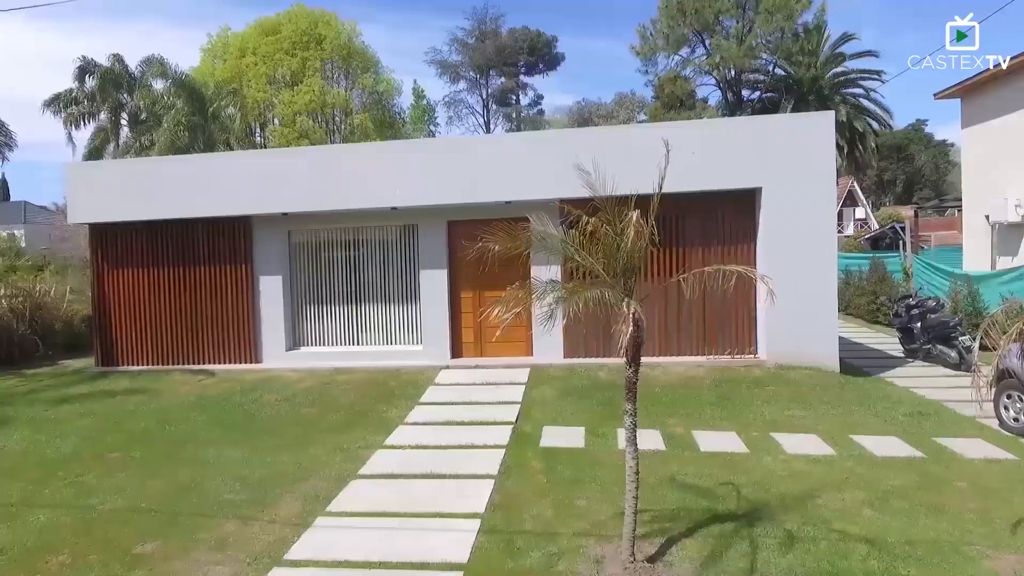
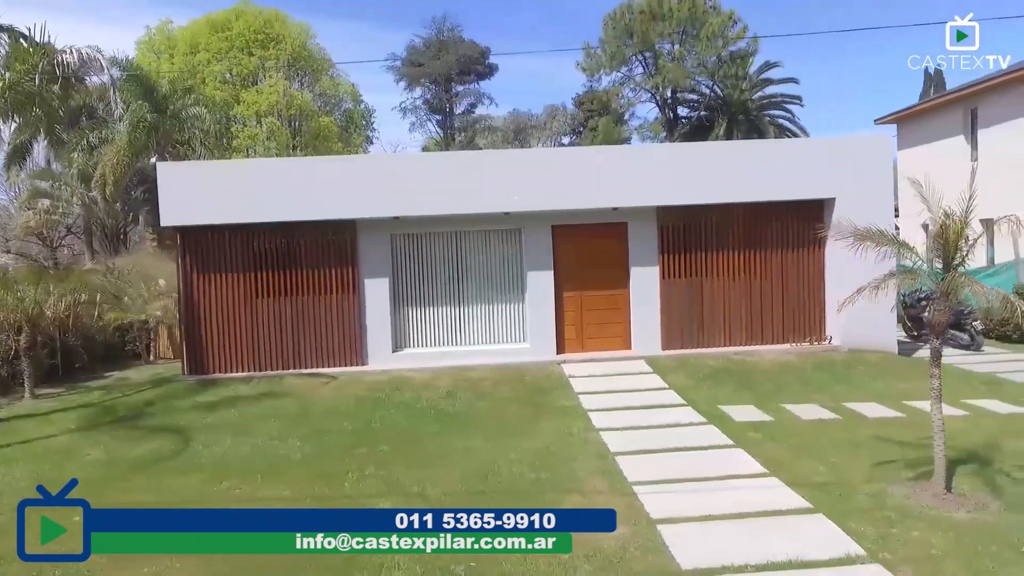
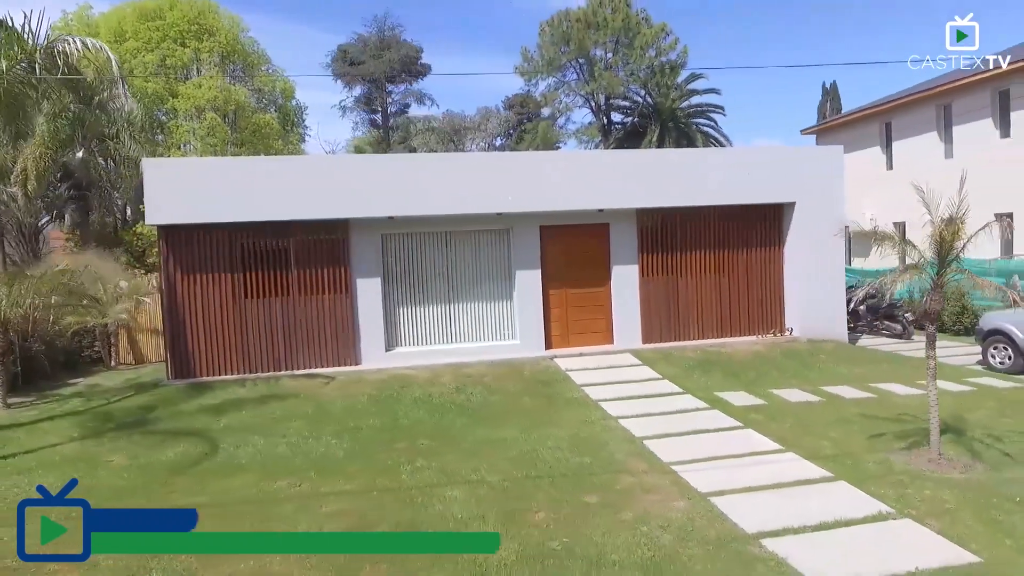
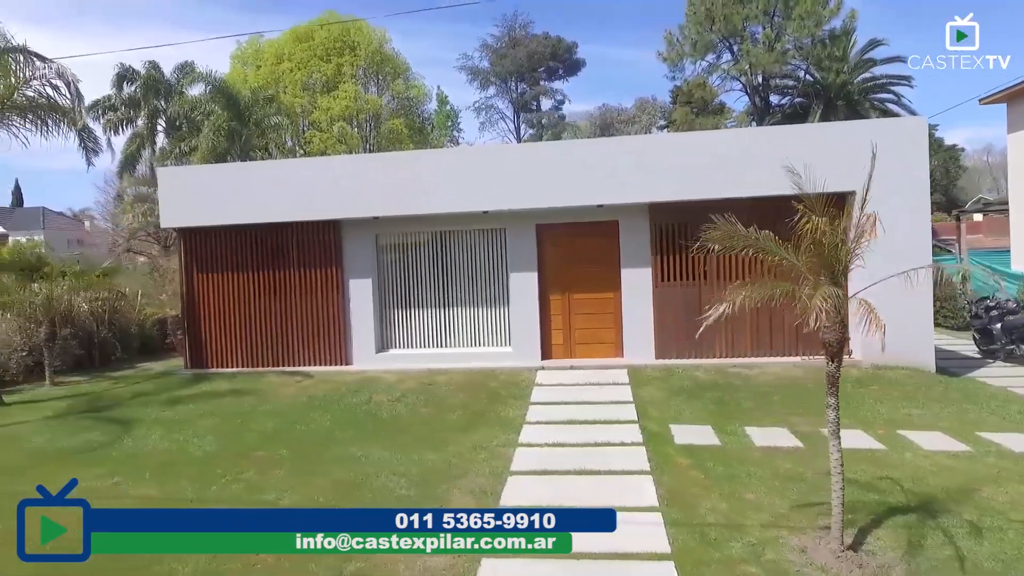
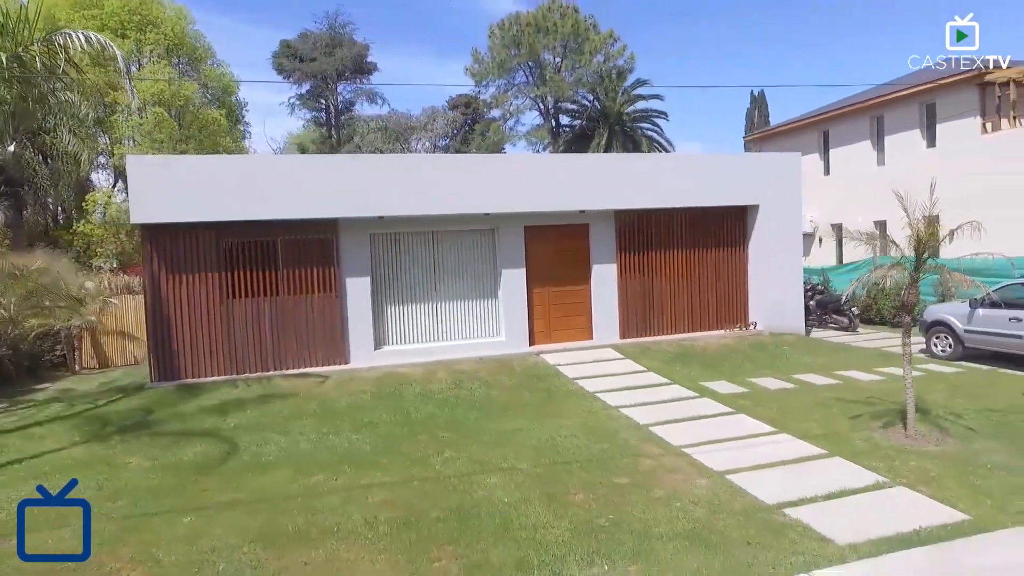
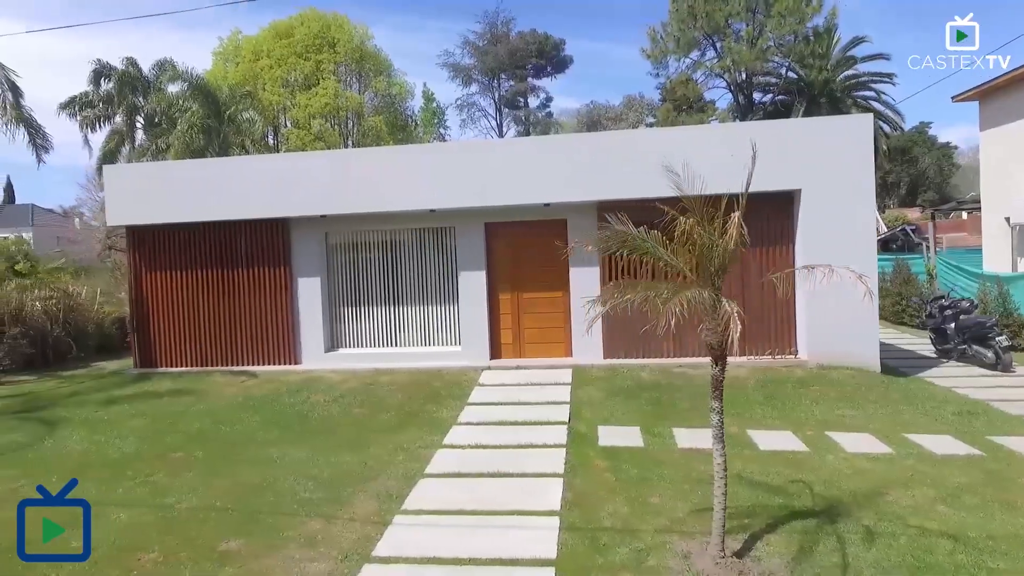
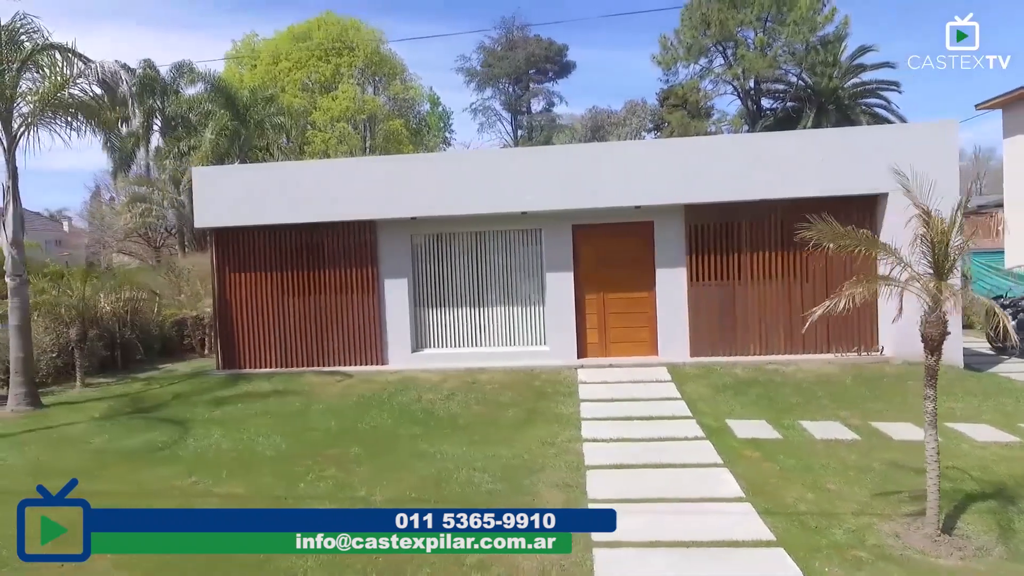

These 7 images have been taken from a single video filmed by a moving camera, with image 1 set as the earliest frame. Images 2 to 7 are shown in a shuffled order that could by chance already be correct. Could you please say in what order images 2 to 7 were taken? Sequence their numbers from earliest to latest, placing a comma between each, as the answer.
6, 4, 7, 2, 3, 5
